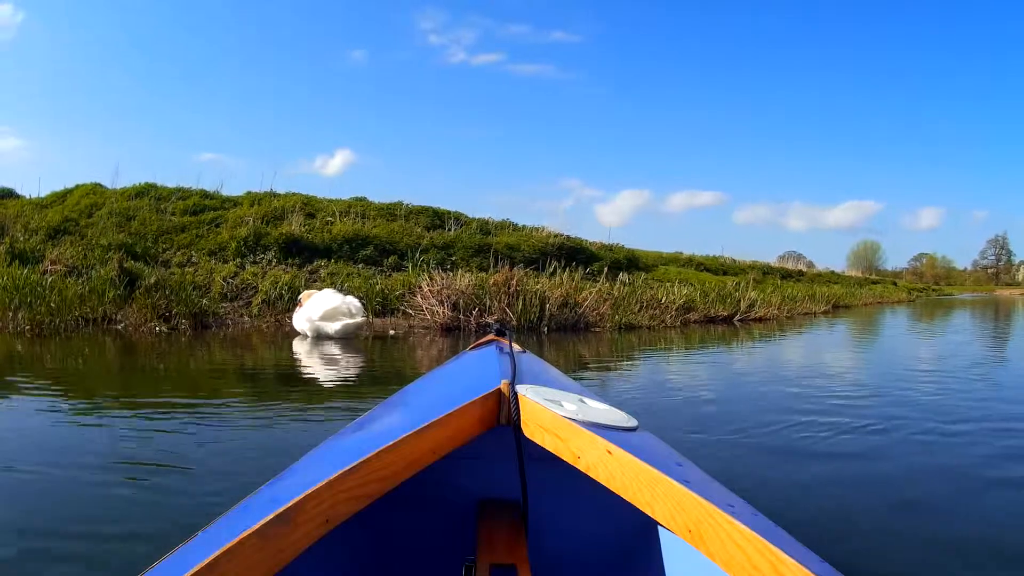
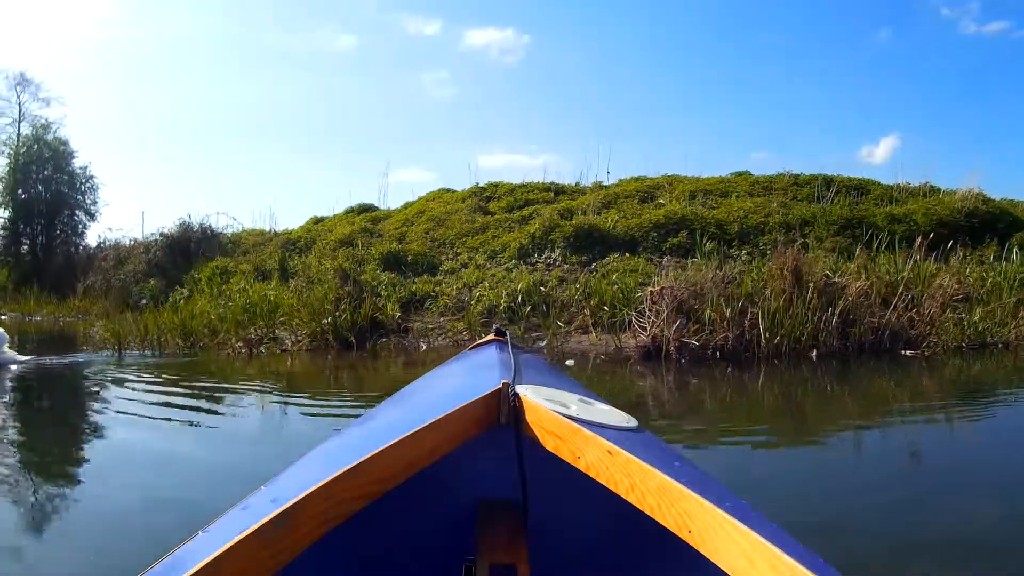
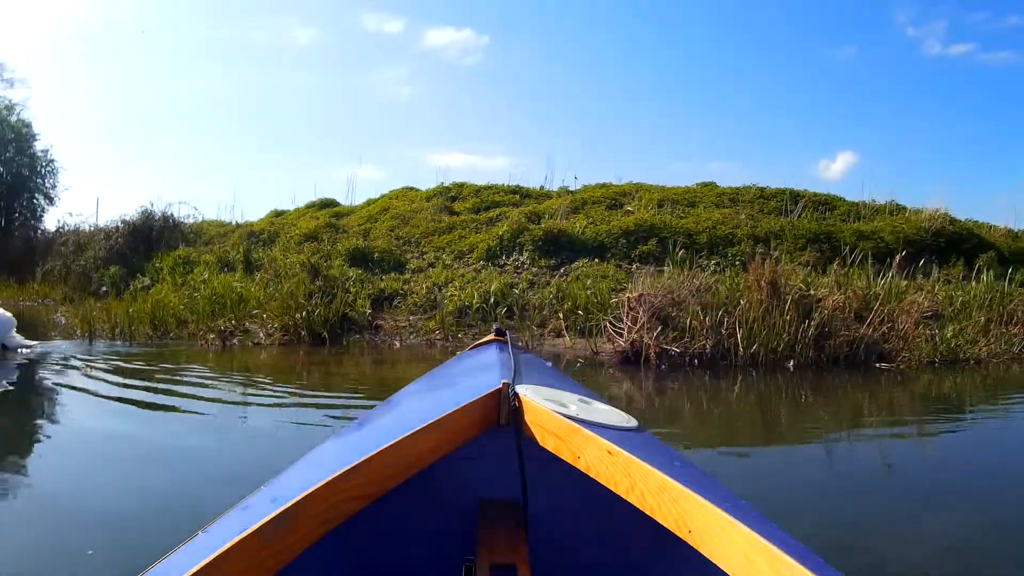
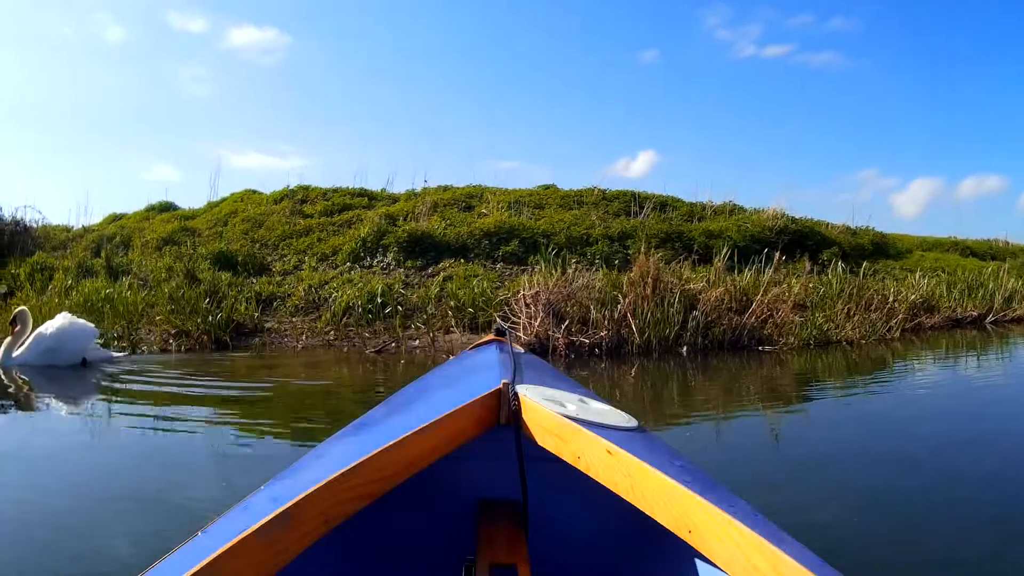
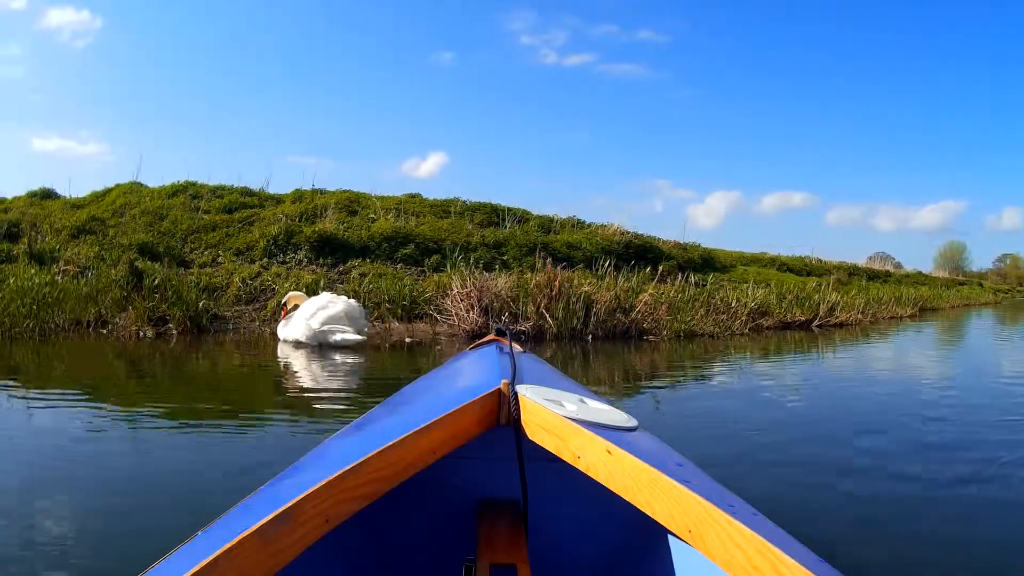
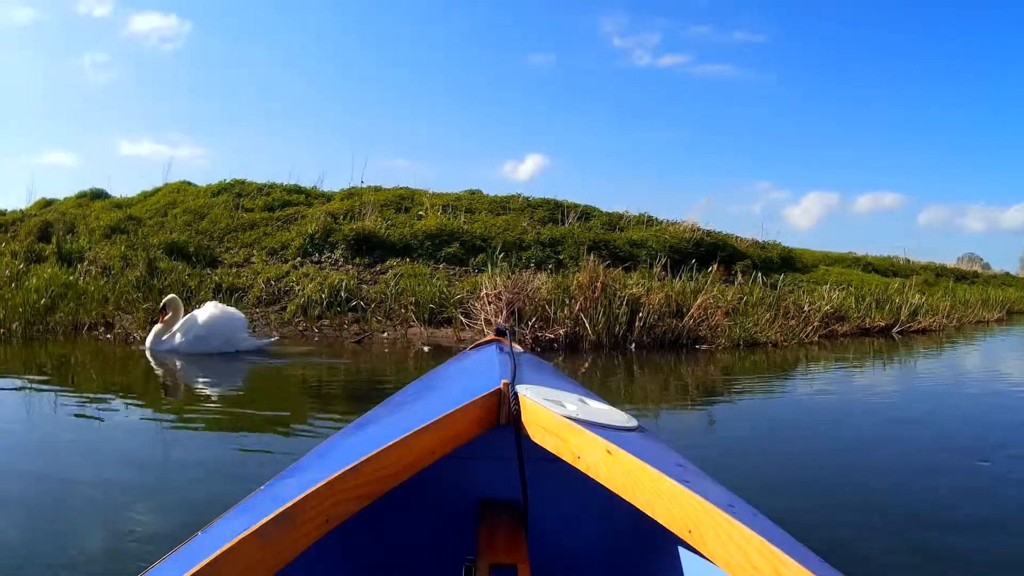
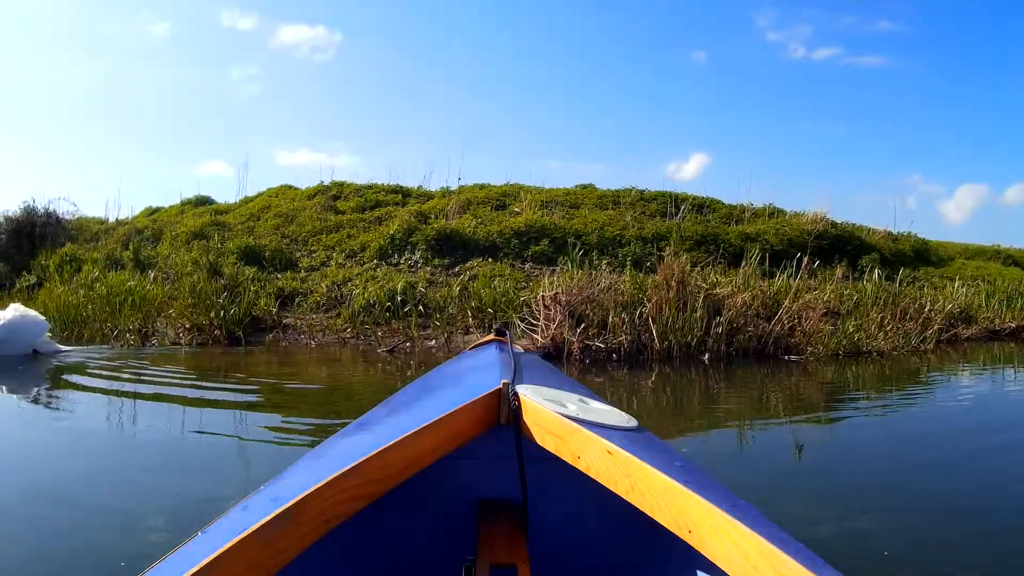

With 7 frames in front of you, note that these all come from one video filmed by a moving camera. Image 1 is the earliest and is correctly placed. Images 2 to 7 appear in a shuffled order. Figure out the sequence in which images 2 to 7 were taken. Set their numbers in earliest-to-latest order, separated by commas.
5, 6, 4, 7, 3, 2
